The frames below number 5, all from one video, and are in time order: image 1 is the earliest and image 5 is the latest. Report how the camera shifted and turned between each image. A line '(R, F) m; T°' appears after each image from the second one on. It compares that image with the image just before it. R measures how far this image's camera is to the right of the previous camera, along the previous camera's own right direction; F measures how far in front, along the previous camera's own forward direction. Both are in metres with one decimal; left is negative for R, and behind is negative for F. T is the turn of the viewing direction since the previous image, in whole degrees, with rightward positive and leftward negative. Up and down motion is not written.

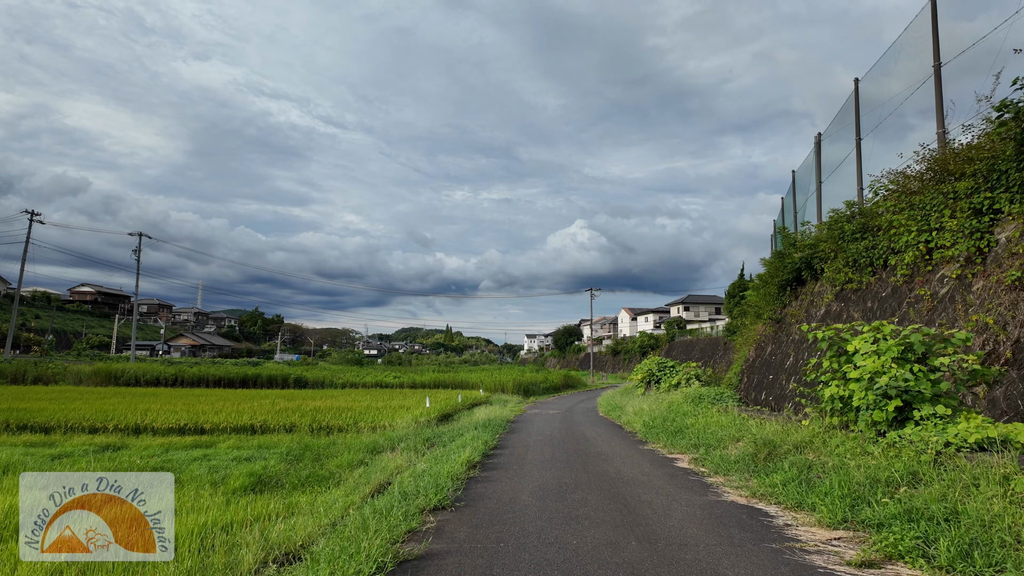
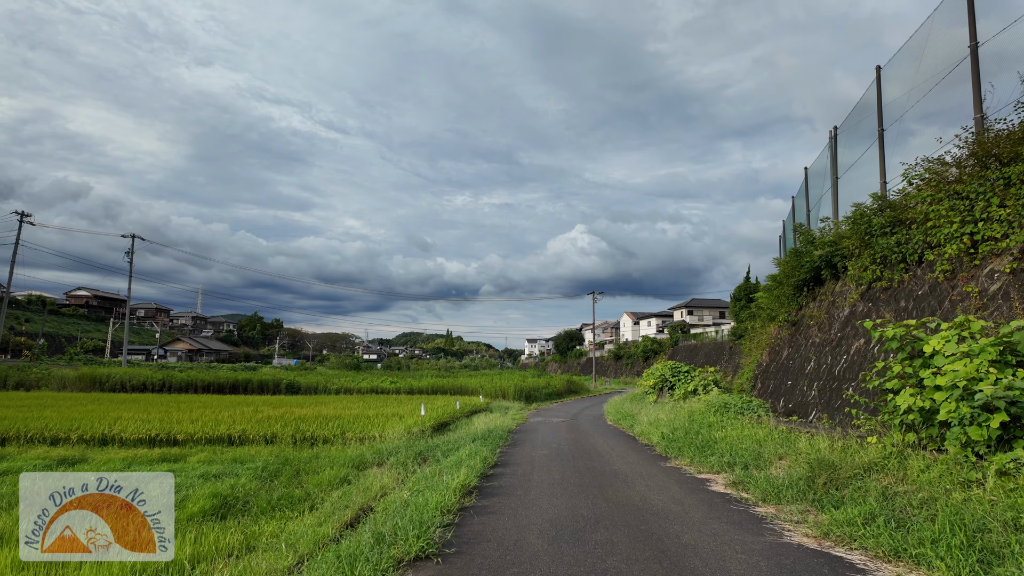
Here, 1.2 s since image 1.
(0.0, +0.9) m; 0°
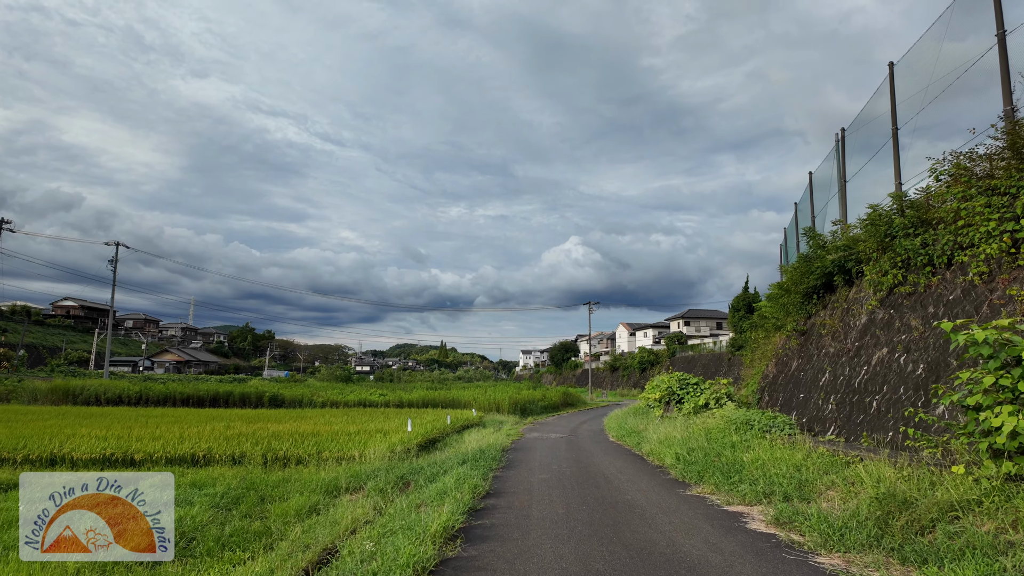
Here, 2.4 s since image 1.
(0.0, +0.9) m; +1°
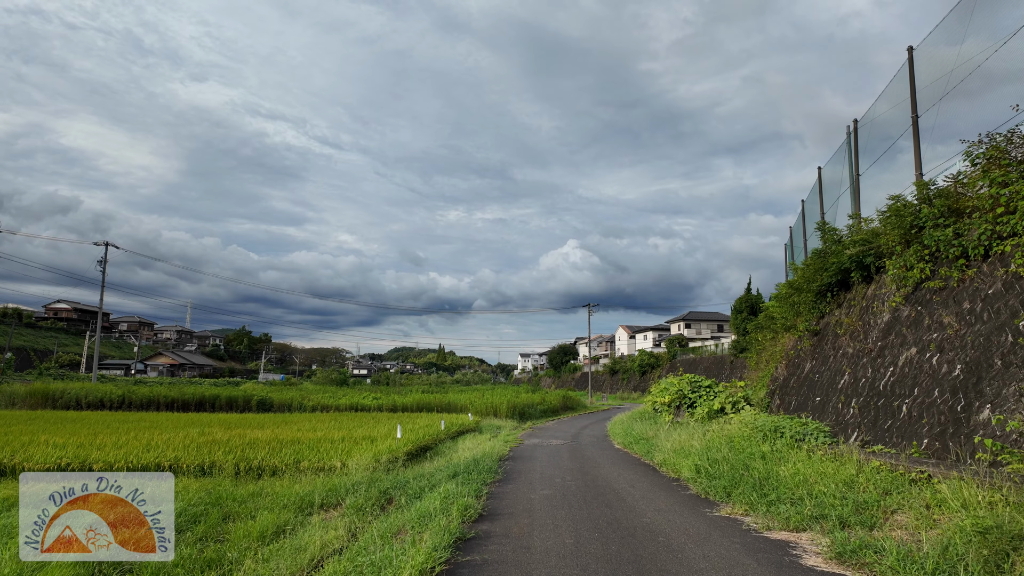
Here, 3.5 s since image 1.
(0.0, +0.8) m; 0°
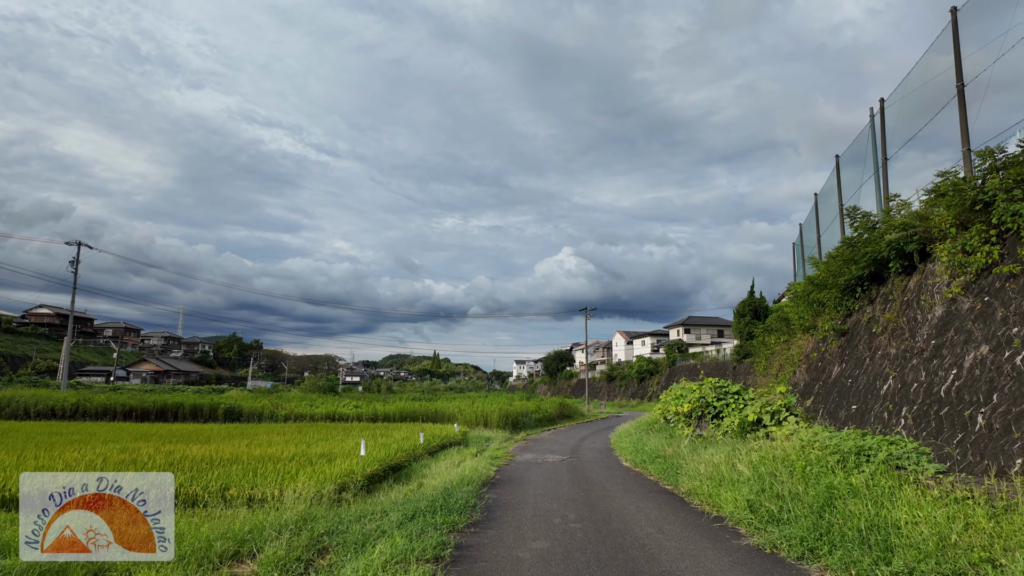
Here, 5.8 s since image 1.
(+0.1, +1.6) m; +1°
